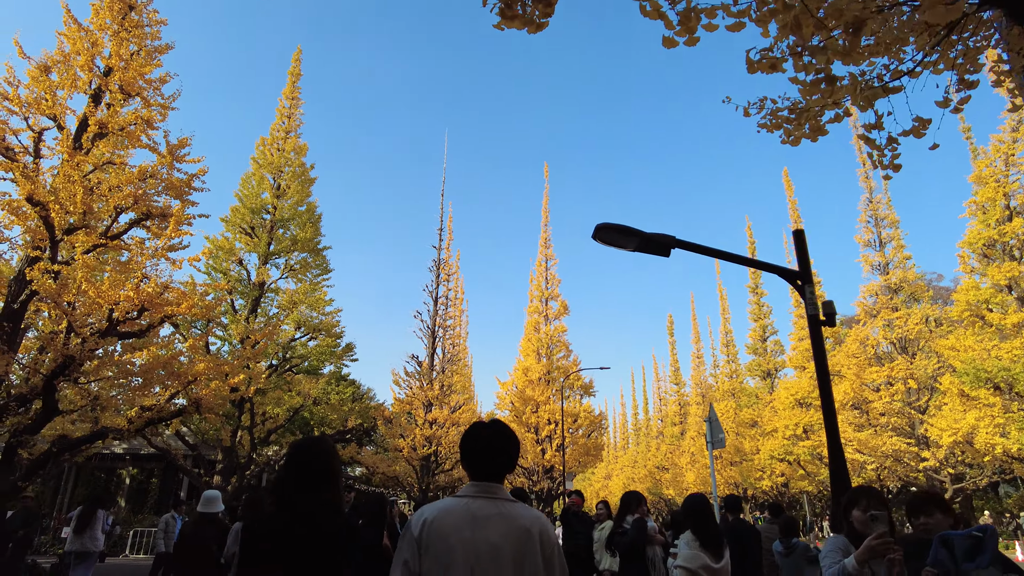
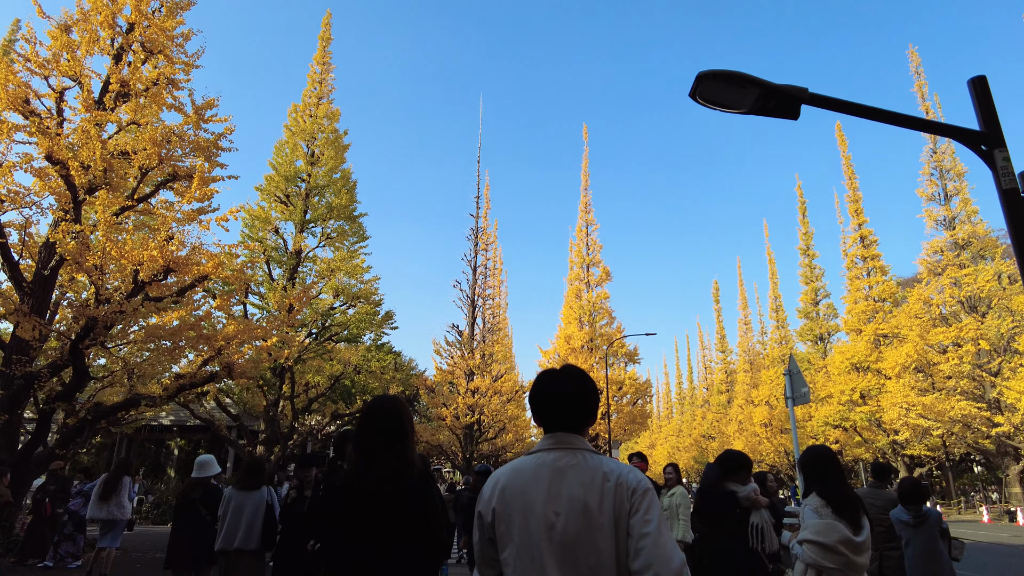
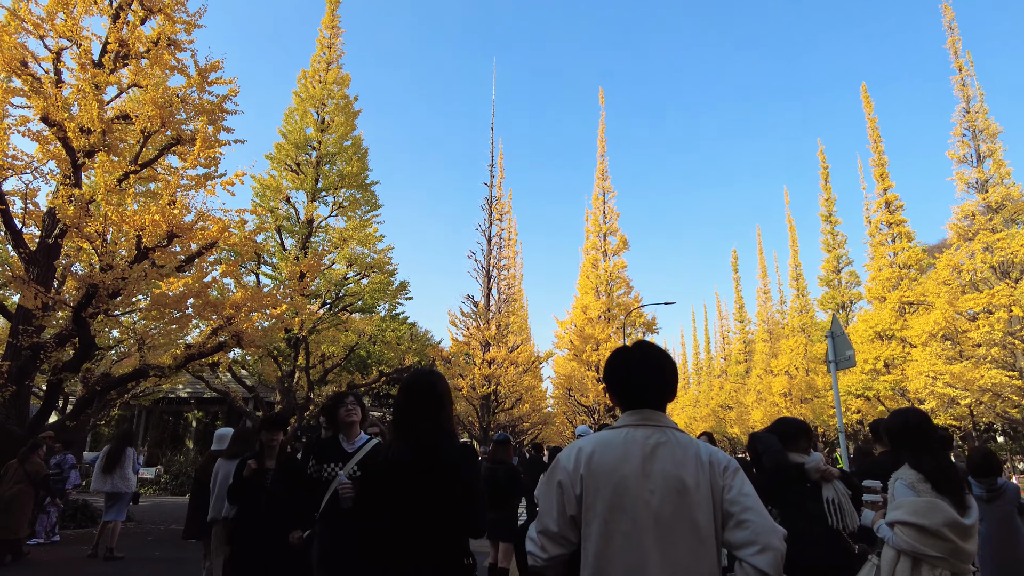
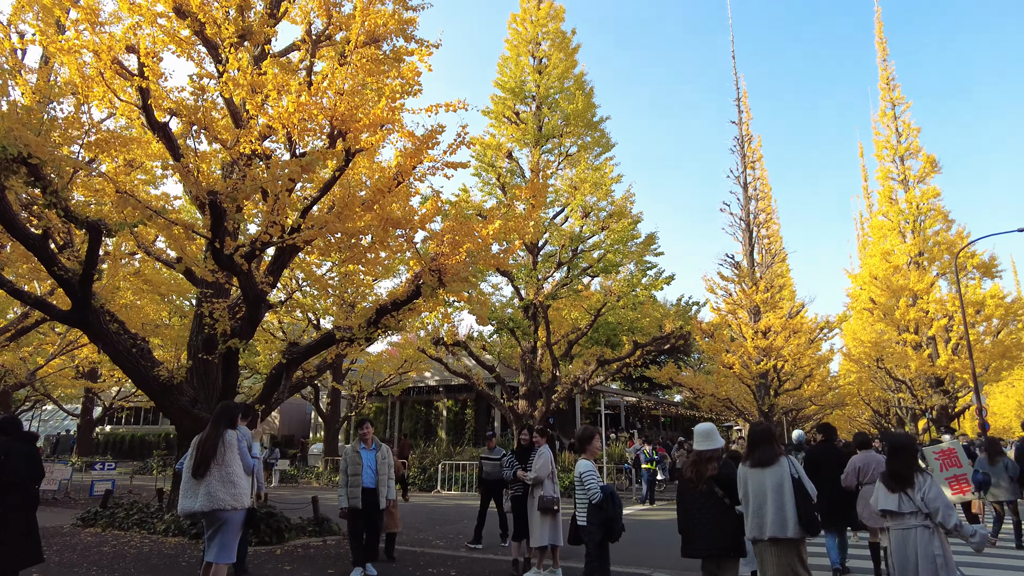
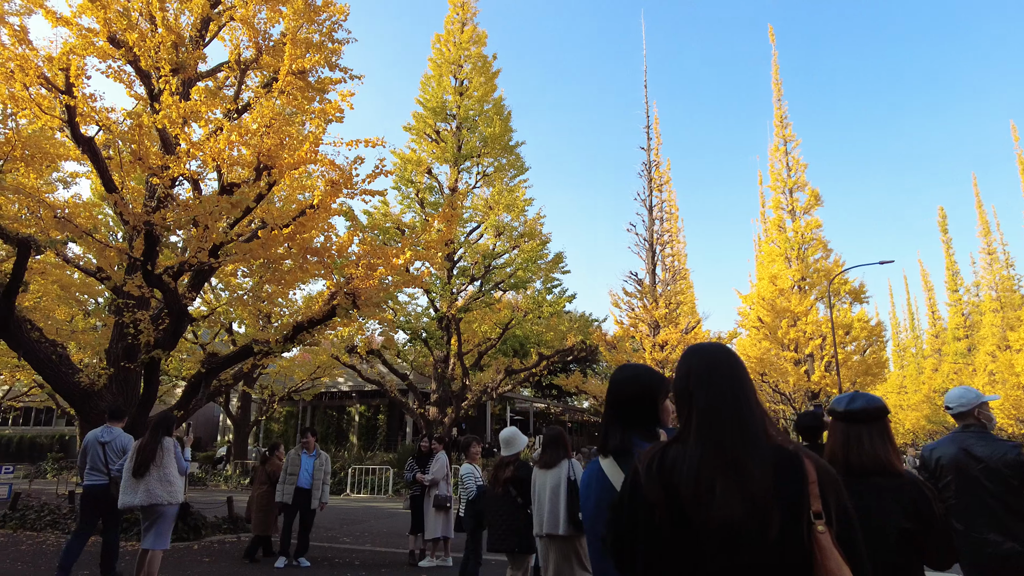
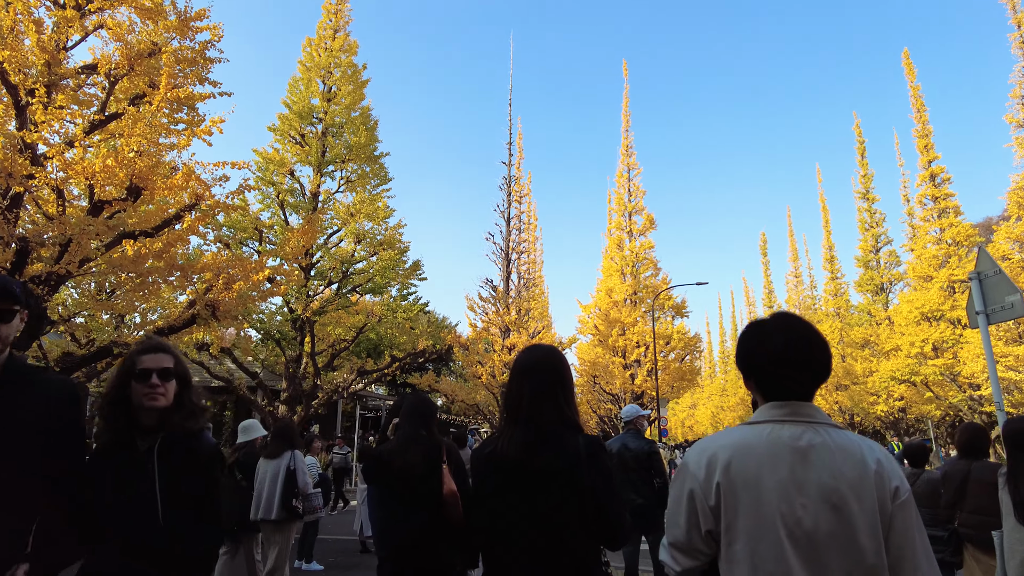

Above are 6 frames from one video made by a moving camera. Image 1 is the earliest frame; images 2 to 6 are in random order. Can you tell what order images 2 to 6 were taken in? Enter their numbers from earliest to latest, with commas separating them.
2, 3, 6, 5, 4
